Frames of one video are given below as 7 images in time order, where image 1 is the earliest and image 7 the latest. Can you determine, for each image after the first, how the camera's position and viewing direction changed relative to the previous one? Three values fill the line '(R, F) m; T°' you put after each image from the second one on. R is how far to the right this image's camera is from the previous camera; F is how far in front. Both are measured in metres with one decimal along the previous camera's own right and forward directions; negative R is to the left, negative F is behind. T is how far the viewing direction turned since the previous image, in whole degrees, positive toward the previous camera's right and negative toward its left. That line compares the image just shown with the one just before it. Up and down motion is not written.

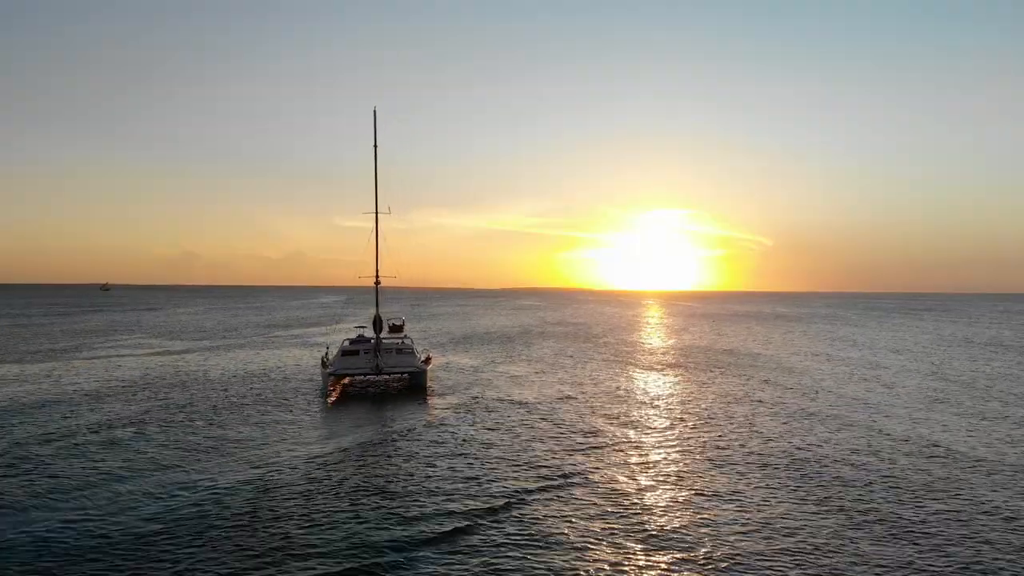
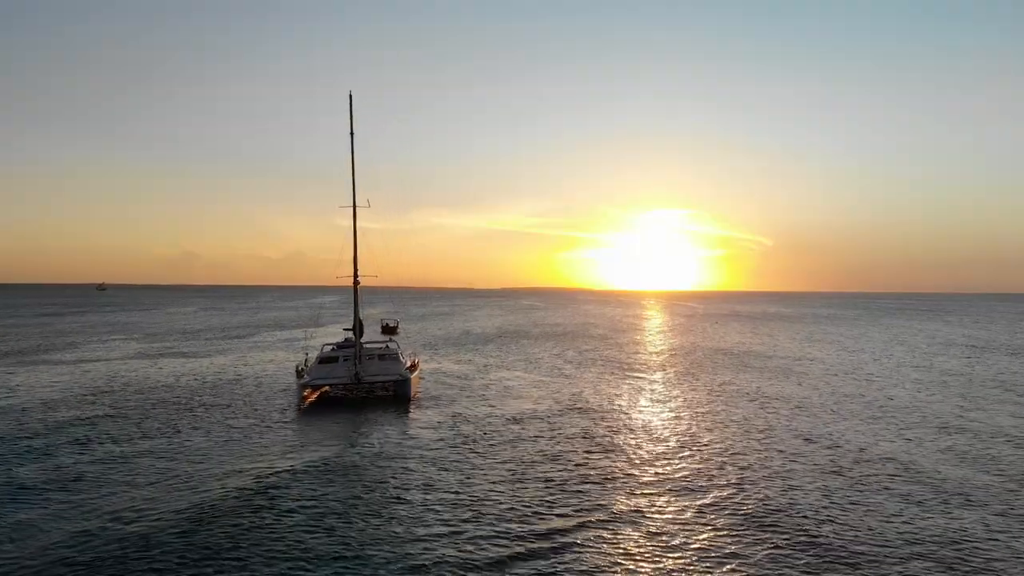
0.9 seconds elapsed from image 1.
(+0.5, +3.4) m; 0°
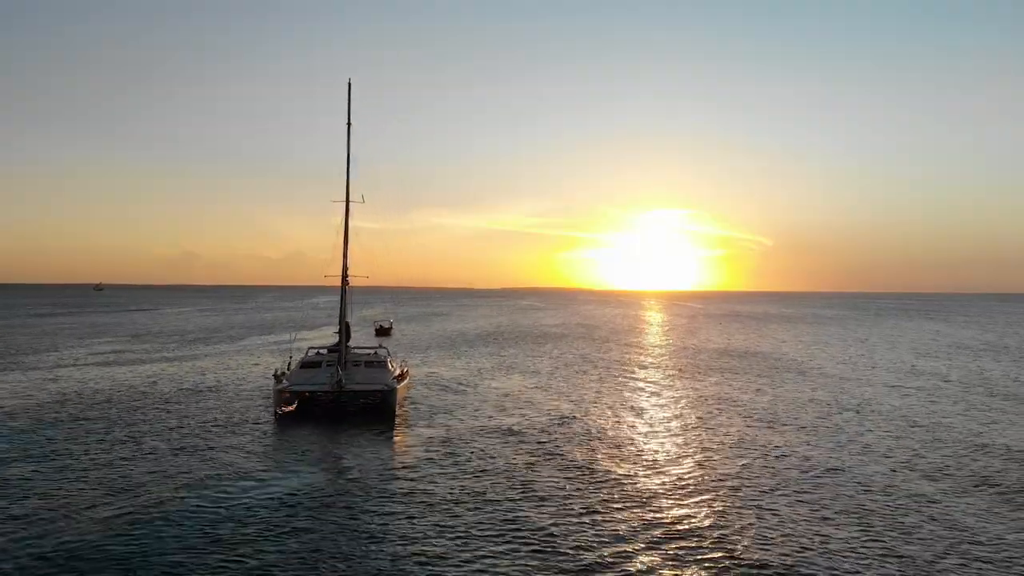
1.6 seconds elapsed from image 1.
(+0.2, +3.0) m; 0°
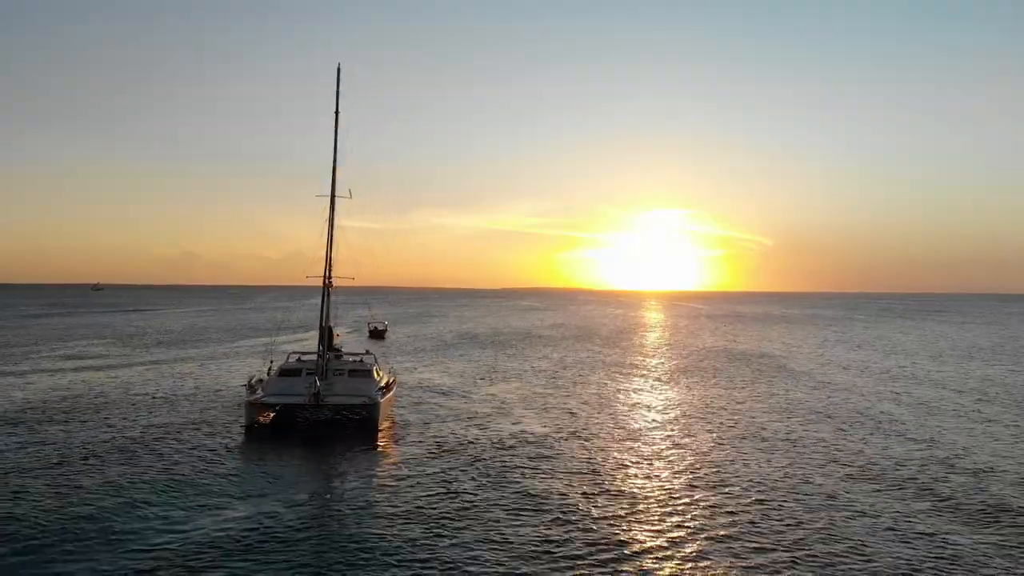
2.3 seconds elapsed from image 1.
(+0.3, +3.0) m; 0°
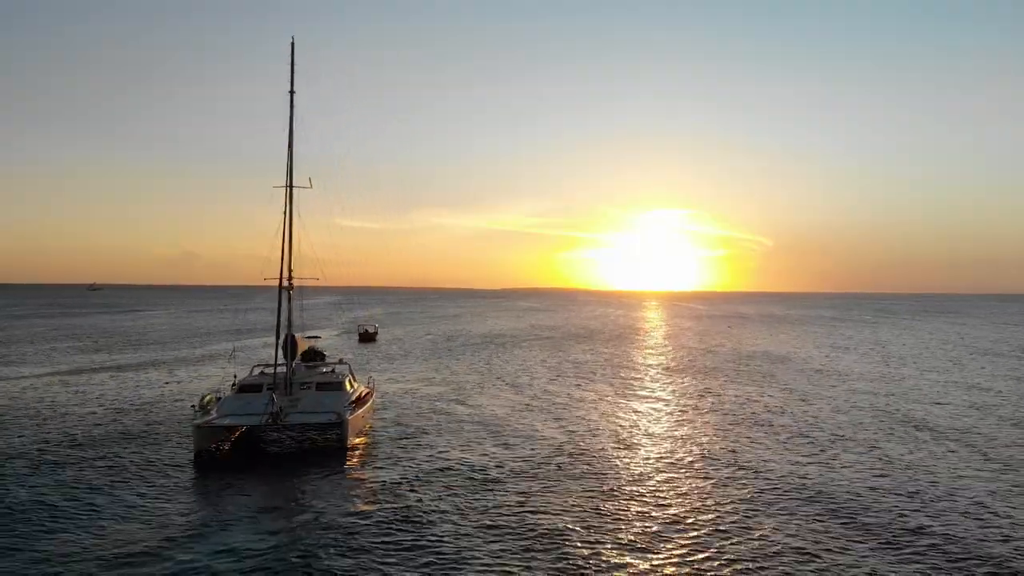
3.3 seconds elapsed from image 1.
(+0.4, +4.4) m; 0°
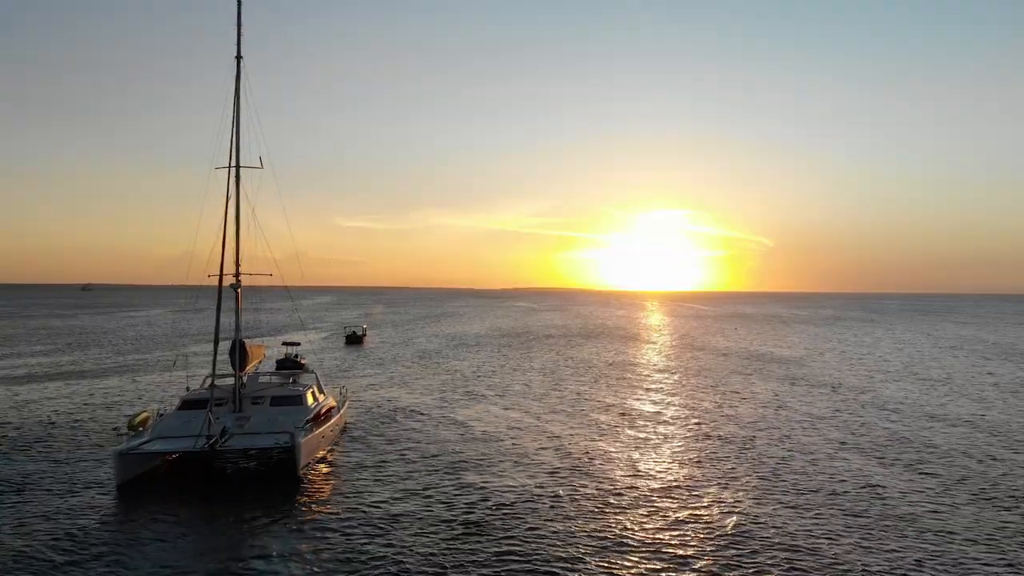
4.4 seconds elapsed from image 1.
(+0.4, +4.8) m; 0°
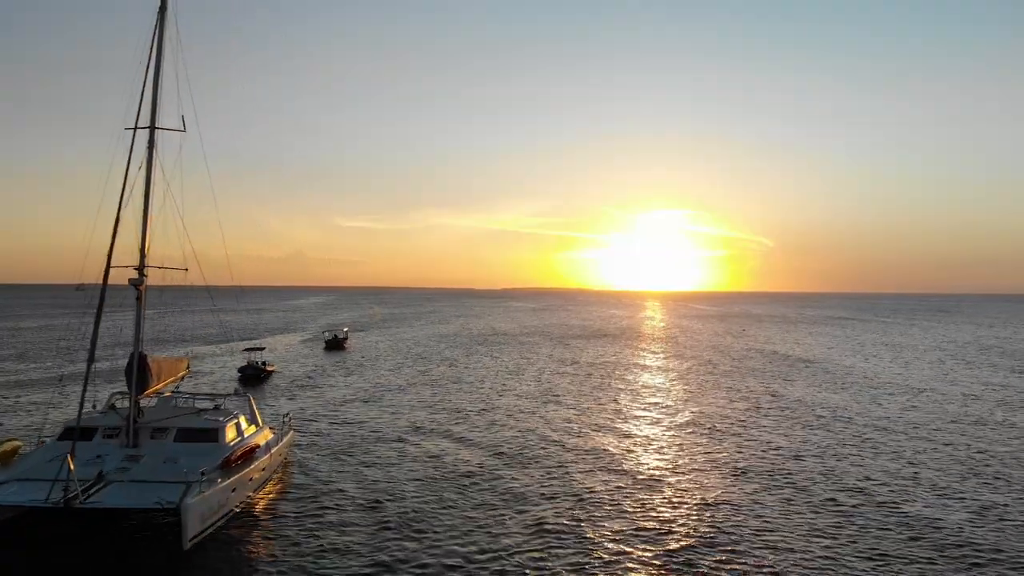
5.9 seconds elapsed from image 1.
(+0.4, +6.8) m; 0°
